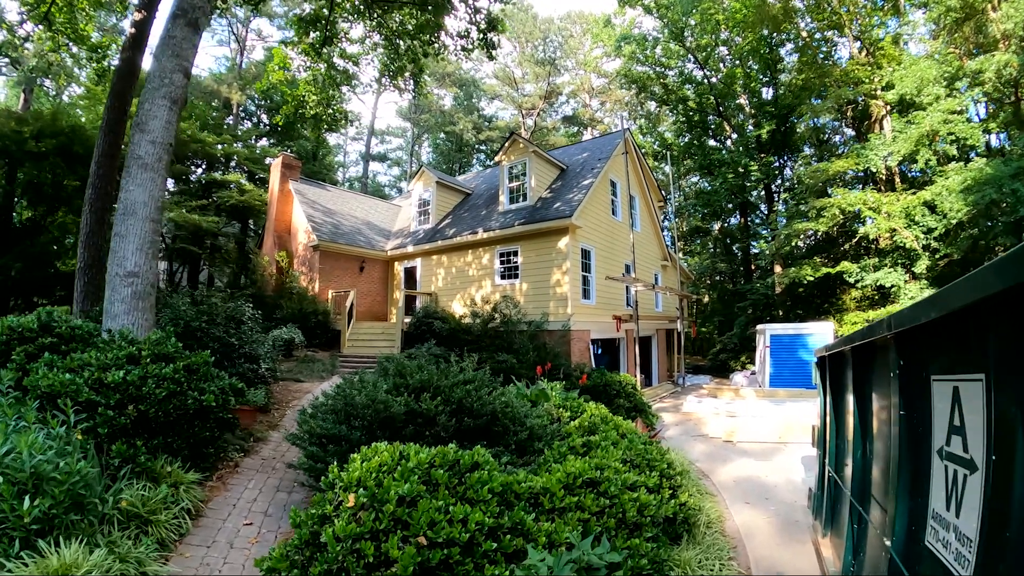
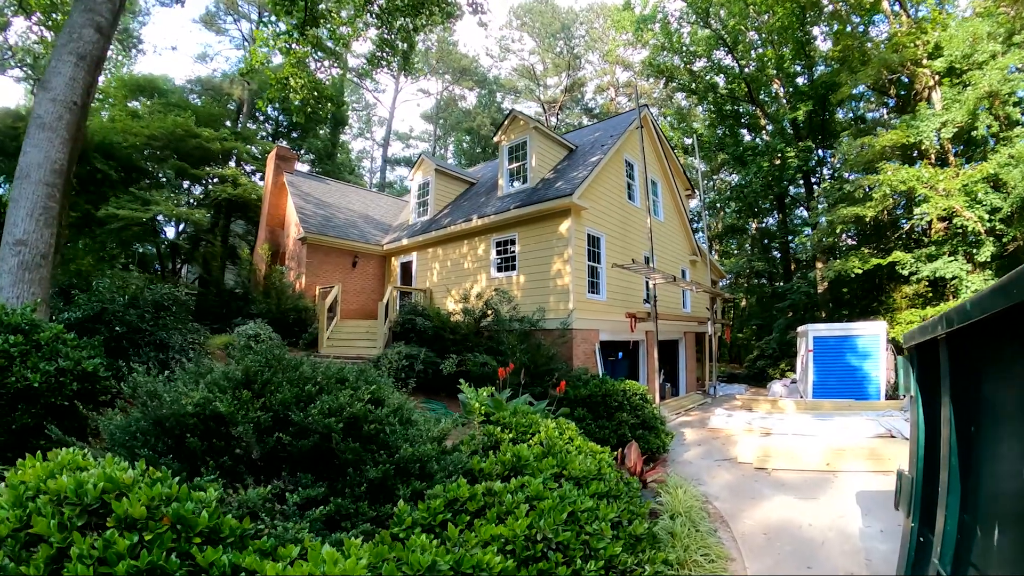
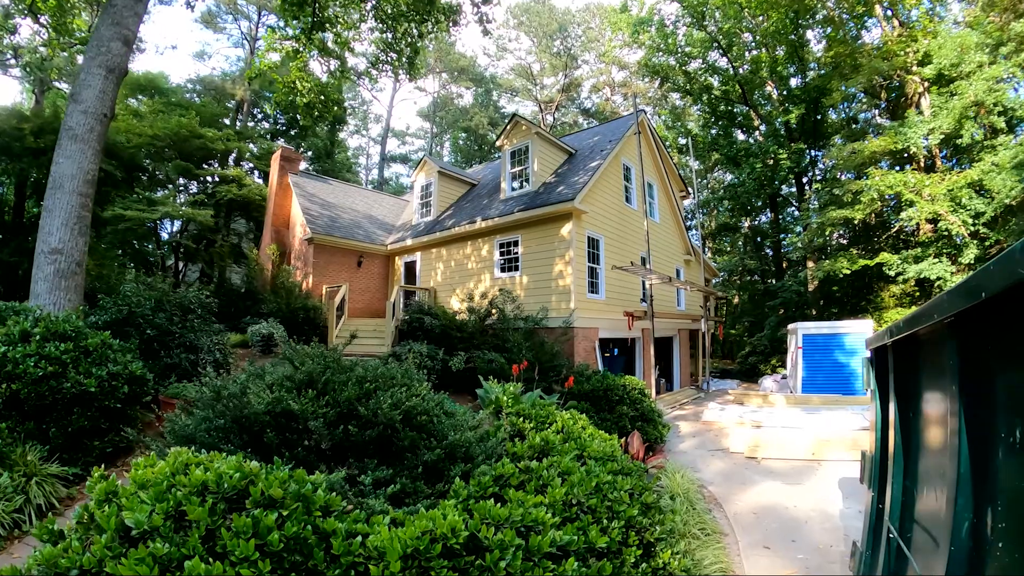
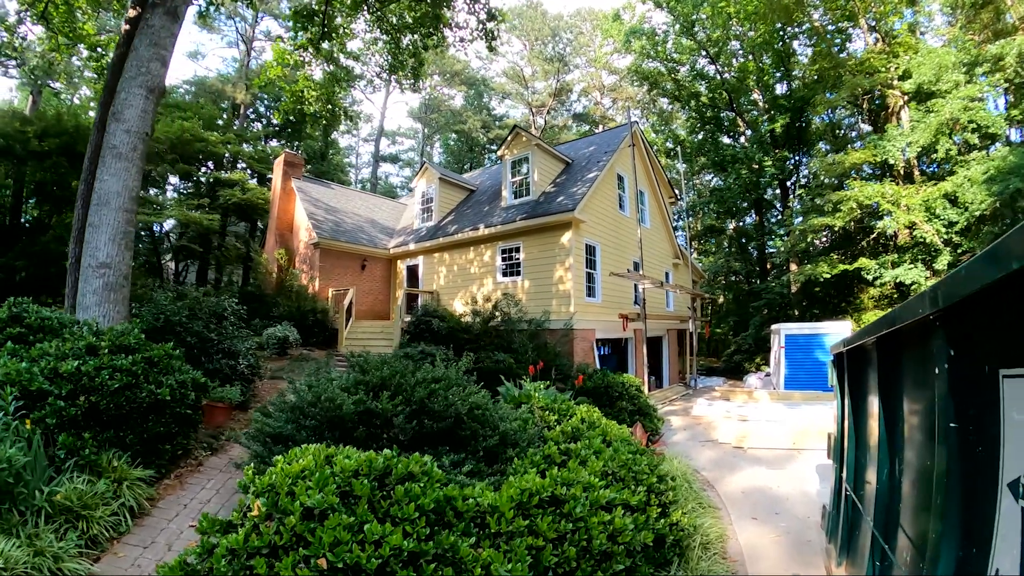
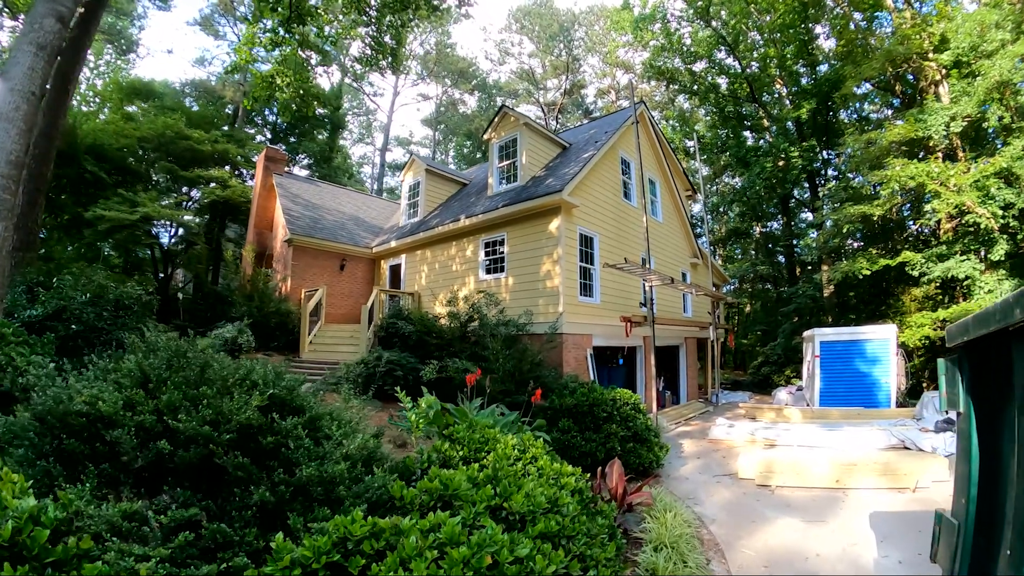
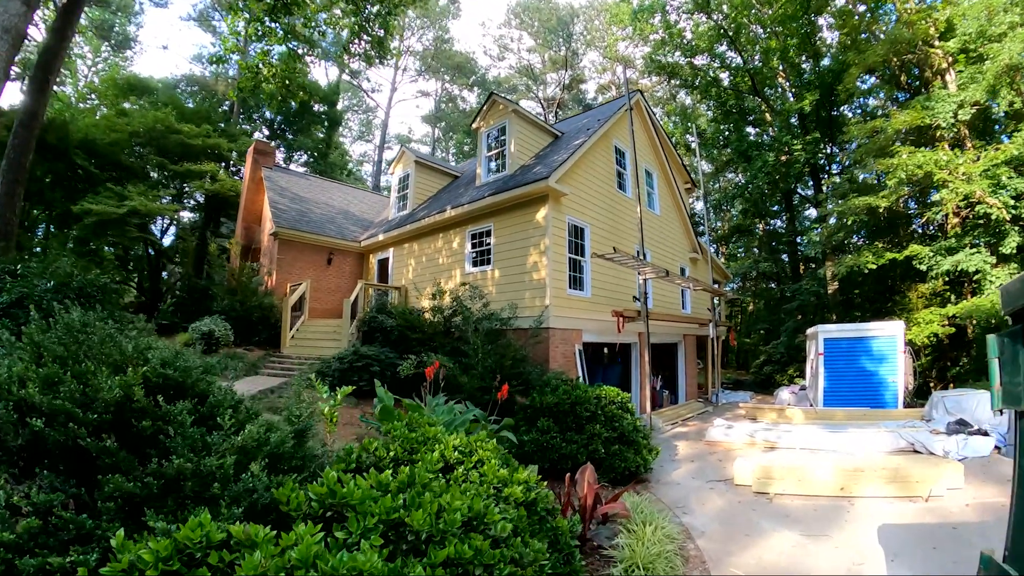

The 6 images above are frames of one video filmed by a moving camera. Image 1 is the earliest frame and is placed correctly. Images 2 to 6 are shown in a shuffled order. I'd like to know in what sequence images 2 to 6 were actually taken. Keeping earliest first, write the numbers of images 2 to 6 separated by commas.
4, 3, 2, 5, 6
